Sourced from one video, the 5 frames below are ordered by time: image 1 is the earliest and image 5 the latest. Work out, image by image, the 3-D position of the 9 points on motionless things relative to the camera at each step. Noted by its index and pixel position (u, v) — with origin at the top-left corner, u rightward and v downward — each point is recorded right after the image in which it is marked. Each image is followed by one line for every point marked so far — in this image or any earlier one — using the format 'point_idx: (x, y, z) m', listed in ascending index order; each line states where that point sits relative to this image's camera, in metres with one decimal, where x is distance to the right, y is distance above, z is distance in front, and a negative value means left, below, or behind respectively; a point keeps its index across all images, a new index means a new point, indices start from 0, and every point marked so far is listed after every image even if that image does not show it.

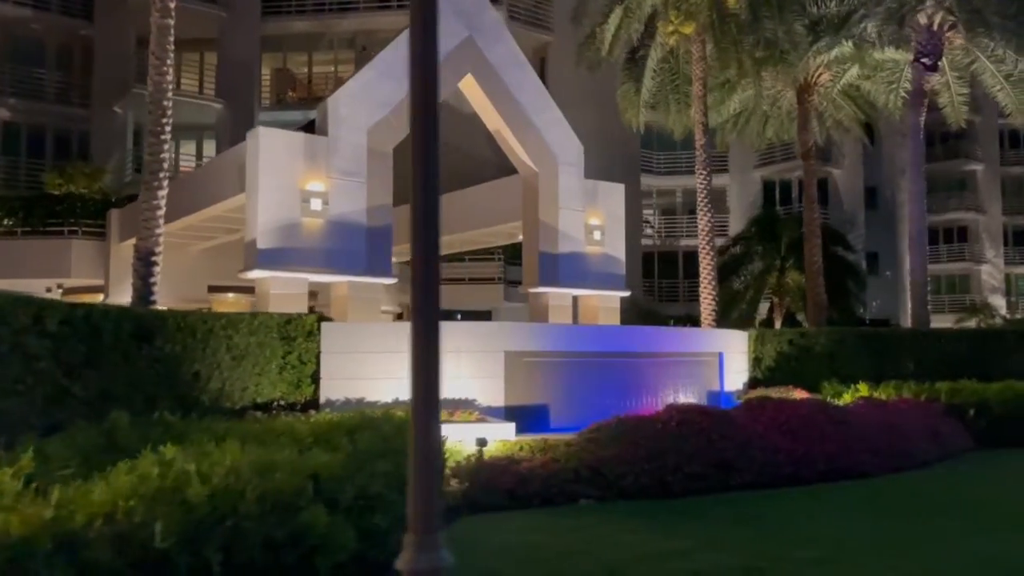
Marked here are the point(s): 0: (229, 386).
0: (-3.9, -1.4, +12.4) m
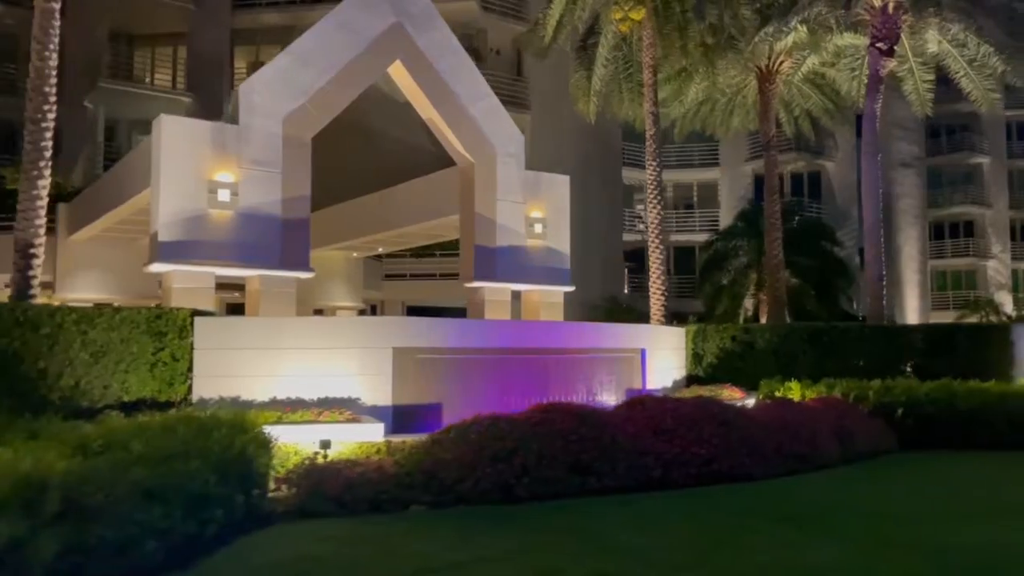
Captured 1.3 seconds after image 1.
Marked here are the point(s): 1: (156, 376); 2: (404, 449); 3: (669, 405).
0: (-5.6, -1.3, +11.9) m
1: (-4.9, -1.2, +12.3) m
2: (-1.1, -1.8, +9.6) m
3: (+2.0, -1.5, +11.3) m
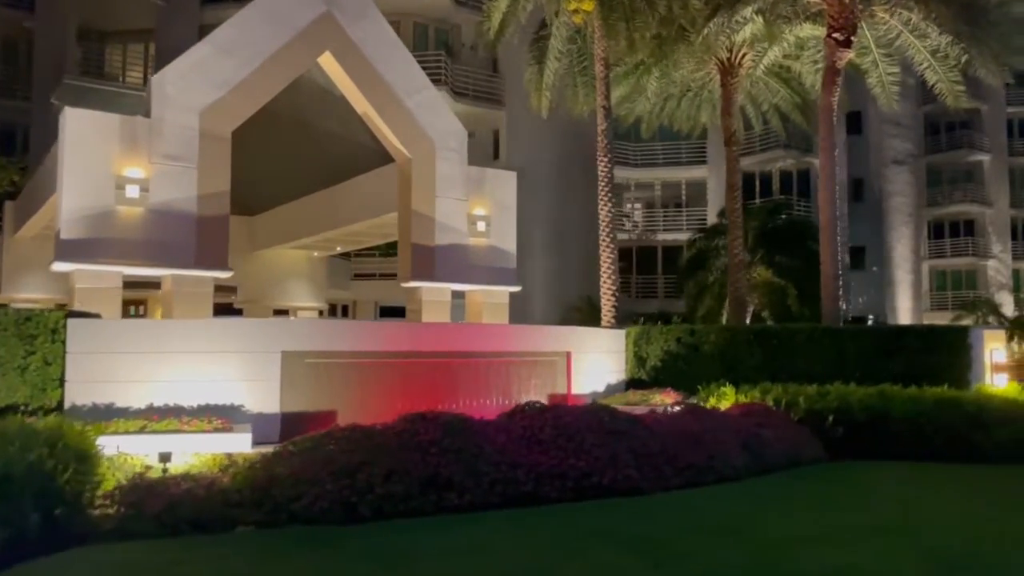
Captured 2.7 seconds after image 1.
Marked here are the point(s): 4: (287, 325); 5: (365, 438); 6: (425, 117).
0: (-7.1, -1.3, +11.2) m
1: (-6.3, -1.2, +11.7) m
2: (-2.6, -1.8, +8.9) m
3: (+0.5, -1.5, +10.5) m
4: (-3.1, -0.5, +12.7) m
5: (-1.5, -1.5, +9.1) m
6: (-1.9, +3.8, +19.8) m
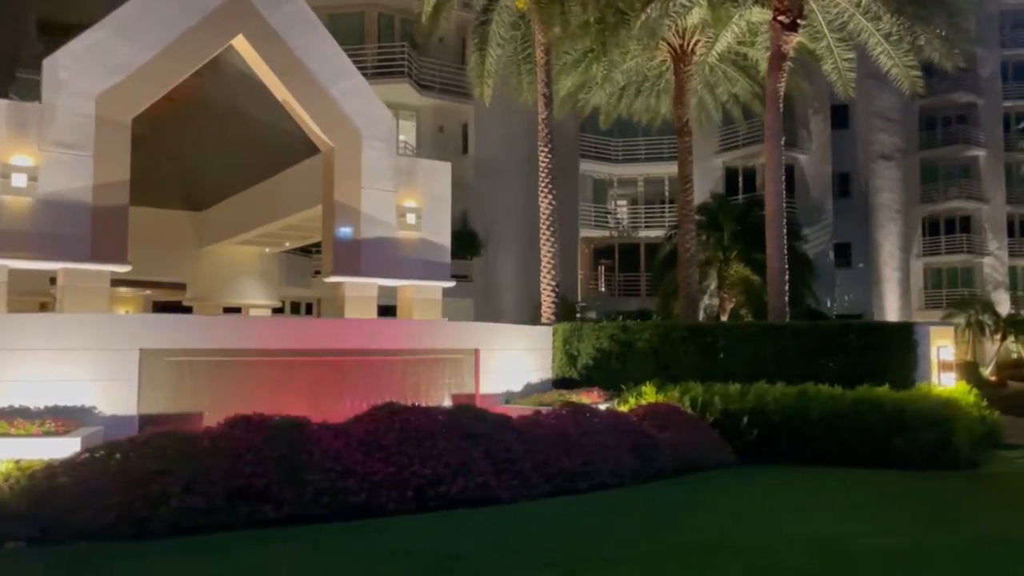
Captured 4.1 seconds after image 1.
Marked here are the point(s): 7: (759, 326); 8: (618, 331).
0: (-8.7, -1.2, +10.4) m
1: (-7.9, -1.1, +10.8) m
2: (-4.3, -1.7, +8.0) m
3: (-1.1, -1.4, +9.6) m
4: (-4.7, -0.4, +11.9) m
5: (-3.1, -1.4, +8.2) m
6: (-3.5, +3.9, +19.0) m
7: (+4.9, -0.7, +17.7) m
8: (+2.1, -0.9, +18.1) m
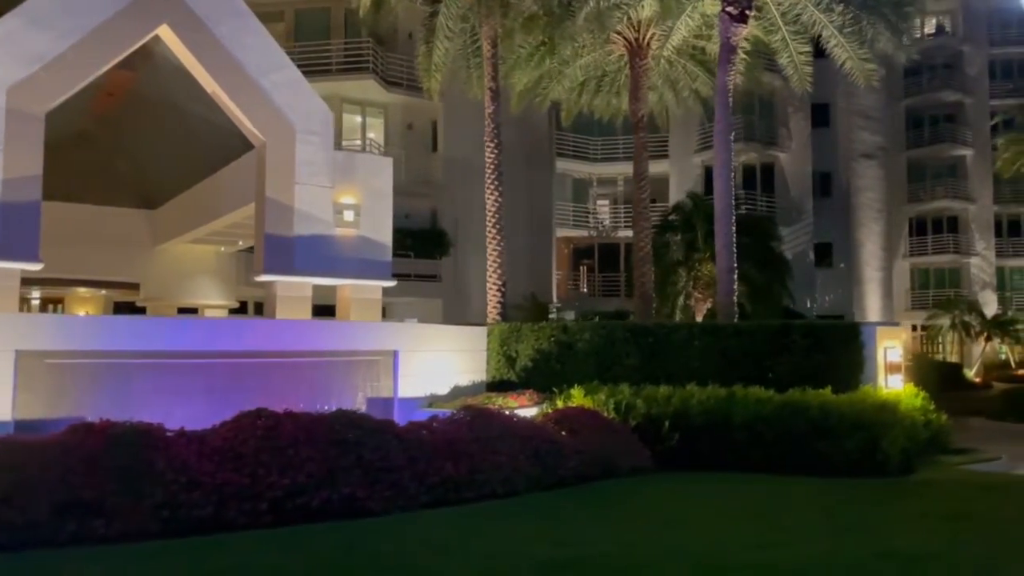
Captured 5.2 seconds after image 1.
0: (-9.9, -1.1, +9.8) m
1: (-9.2, -1.1, +10.2) m
2: (-5.5, -1.6, +7.4) m
3: (-2.4, -1.3, +9.0) m
4: (-6.0, -0.4, +11.3) m
5: (-4.4, -1.4, +7.6) m
6: (-4.7, +3.9, +18.4) m
7: (+3.6, -0.7, +17.1) m
8: (+0.8, -0.9, +17.4) m
